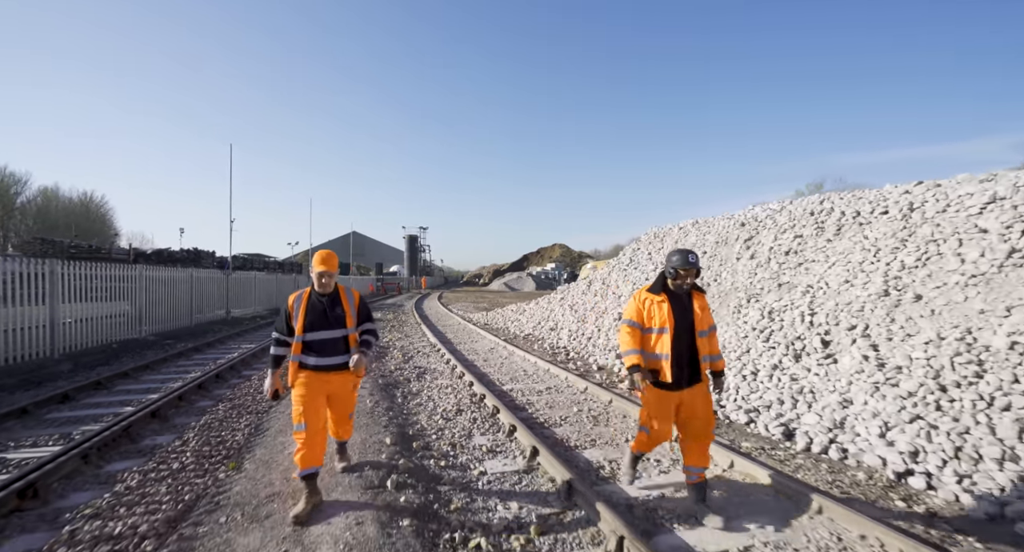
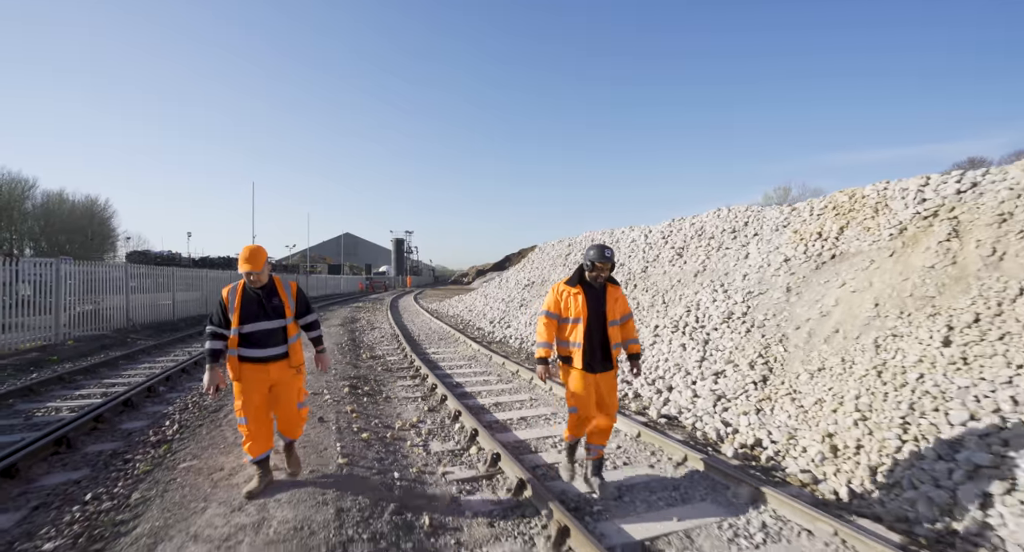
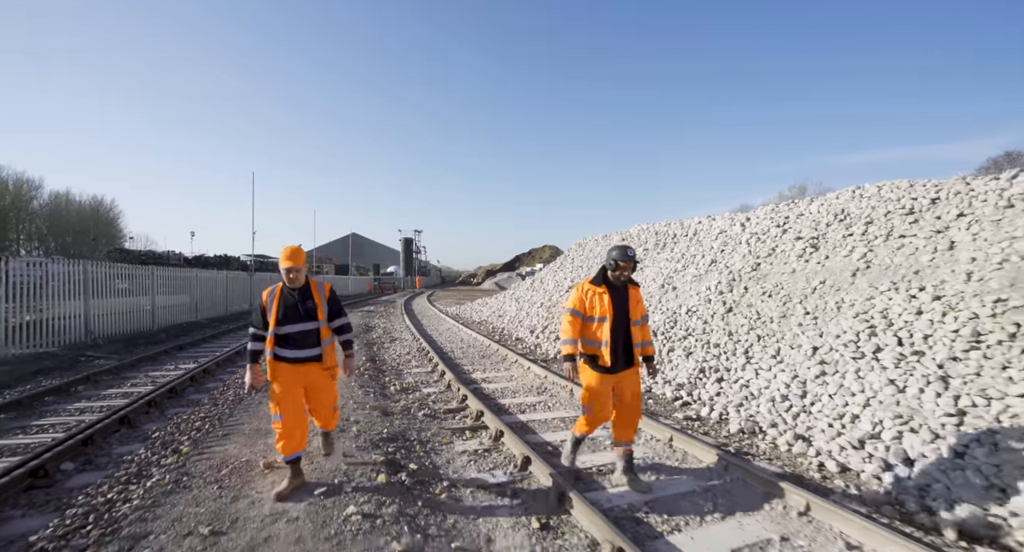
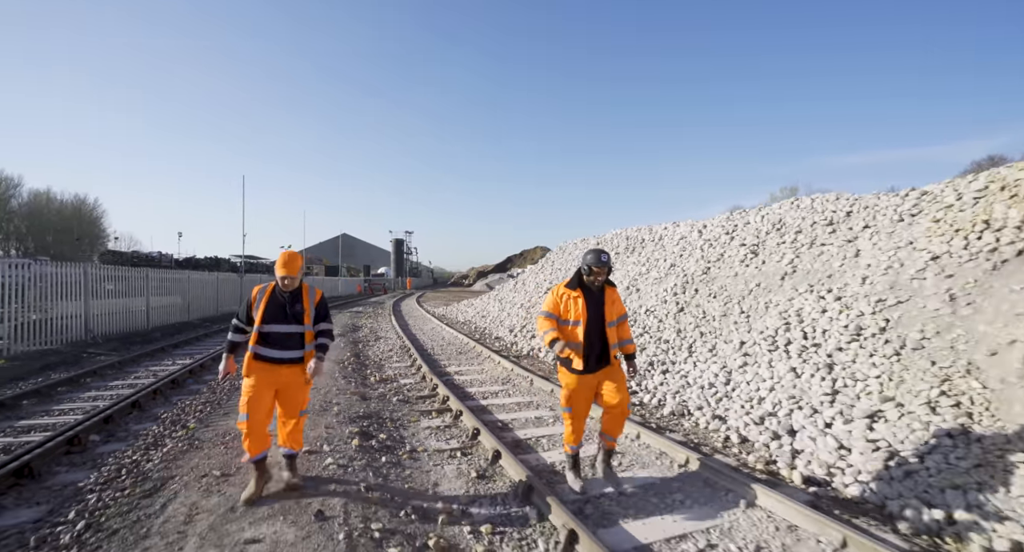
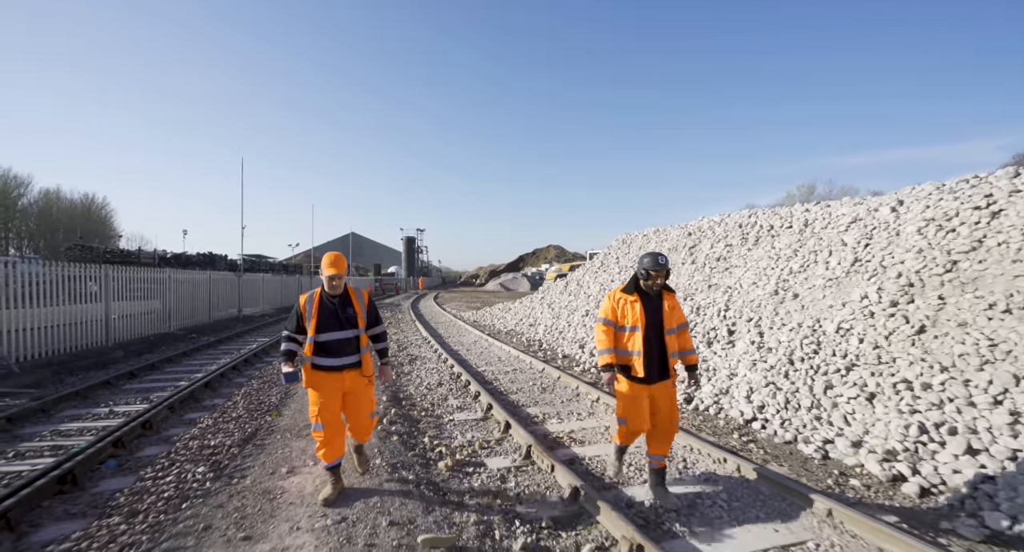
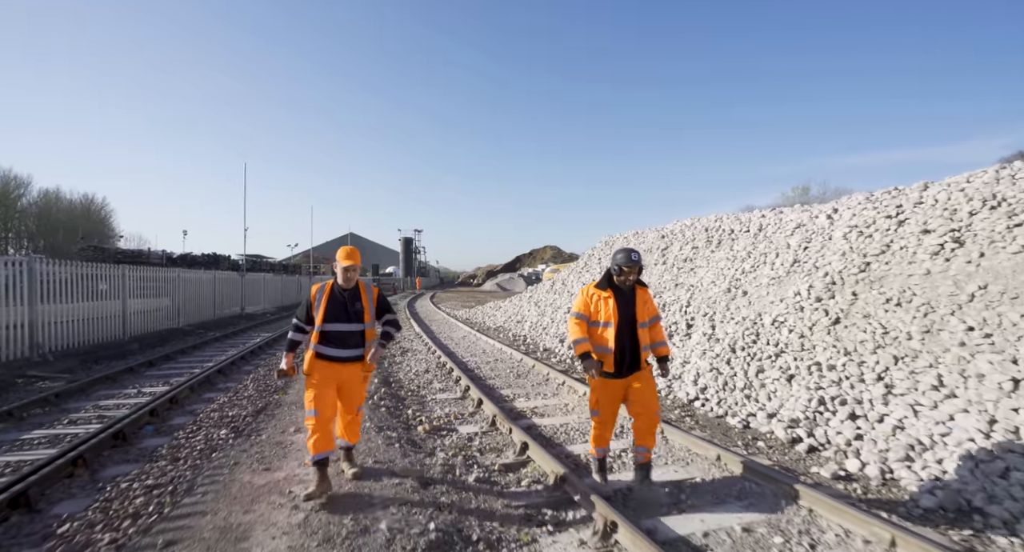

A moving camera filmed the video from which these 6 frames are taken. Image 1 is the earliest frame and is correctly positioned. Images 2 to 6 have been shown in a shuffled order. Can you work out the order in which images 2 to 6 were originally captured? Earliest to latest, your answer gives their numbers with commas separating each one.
5, 6, 3, 4, 2
